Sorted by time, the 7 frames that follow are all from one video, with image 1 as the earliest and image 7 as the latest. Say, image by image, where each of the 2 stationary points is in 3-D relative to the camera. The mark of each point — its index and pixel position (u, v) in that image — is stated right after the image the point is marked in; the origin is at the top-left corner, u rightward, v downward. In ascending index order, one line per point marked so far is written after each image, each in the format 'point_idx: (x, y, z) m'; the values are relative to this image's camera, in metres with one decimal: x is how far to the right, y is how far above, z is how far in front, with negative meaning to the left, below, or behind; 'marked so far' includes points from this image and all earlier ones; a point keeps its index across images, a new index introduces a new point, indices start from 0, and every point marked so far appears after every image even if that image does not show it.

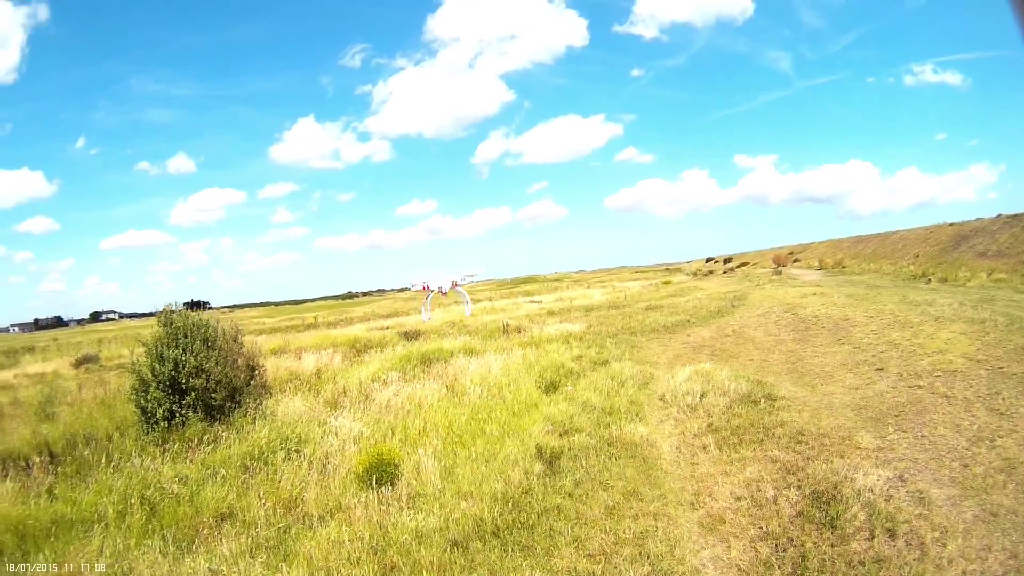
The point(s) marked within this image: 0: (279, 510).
0: (-3.1, -3.0, +6.5) m
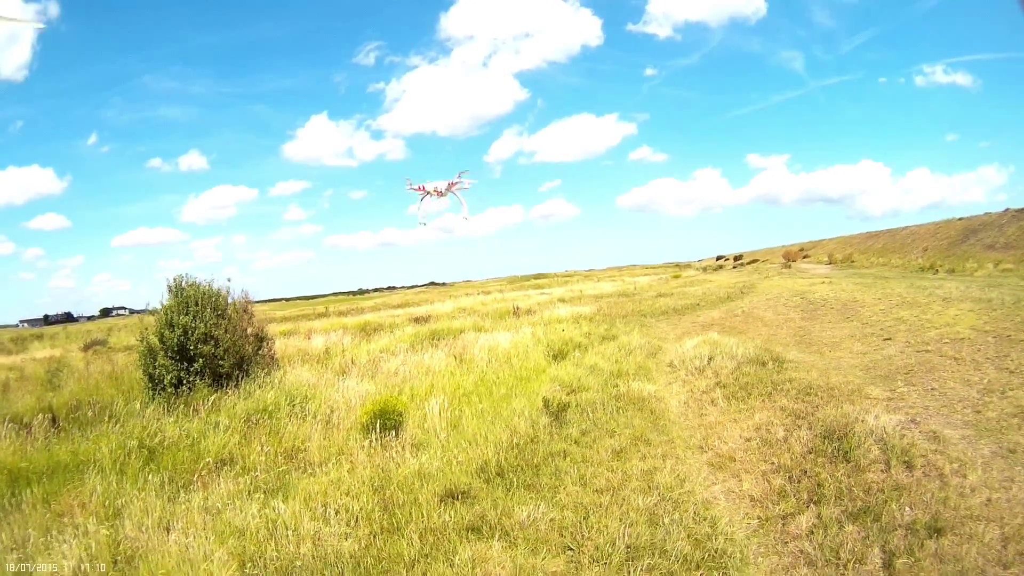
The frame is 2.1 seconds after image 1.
0: (-3.0, -2.2, +6.5) m
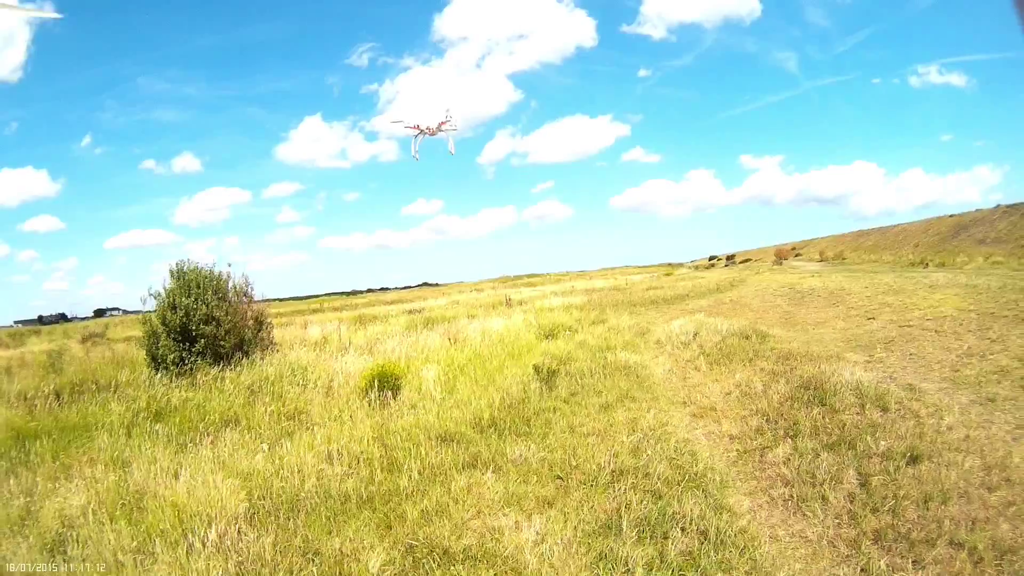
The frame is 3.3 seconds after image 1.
0: (-3.1, -1.8, +6.8) m
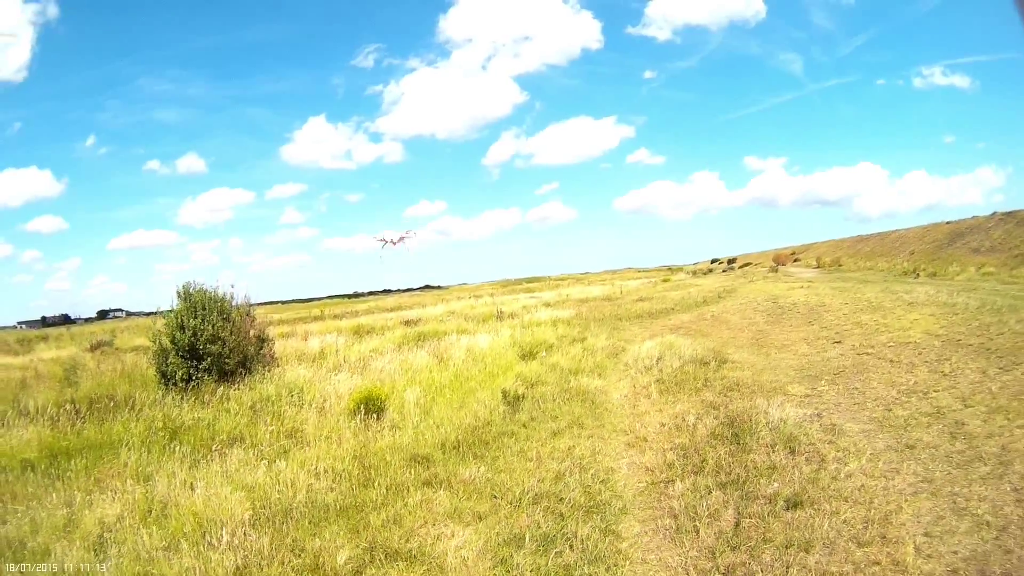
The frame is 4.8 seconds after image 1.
0: (-3.7, -2.4, +7.8) m
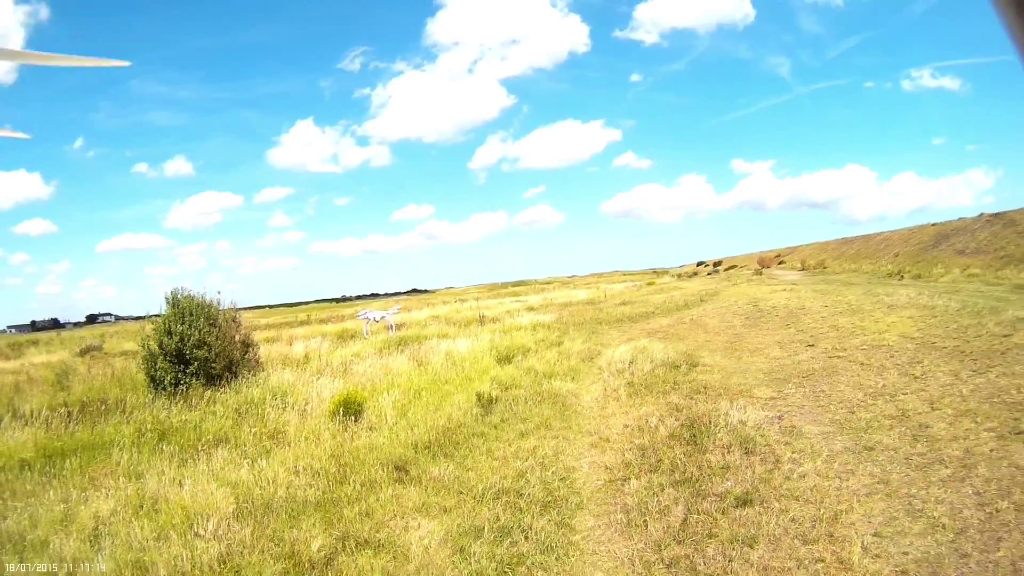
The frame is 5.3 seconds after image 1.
0: (-4.1, -2.5, +8.1) m
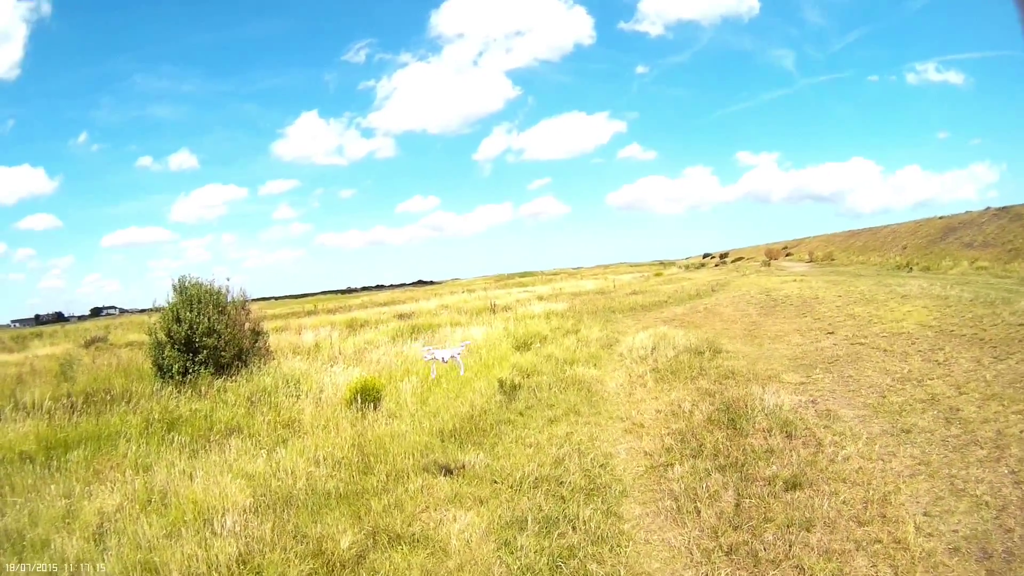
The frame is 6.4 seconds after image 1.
0: (-3.7, -2.2, +7.8) m
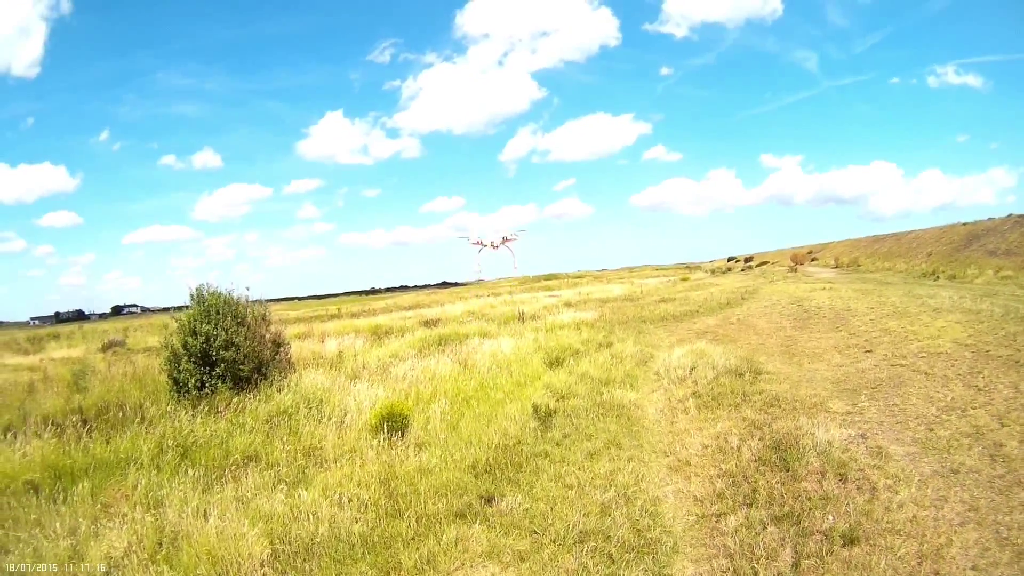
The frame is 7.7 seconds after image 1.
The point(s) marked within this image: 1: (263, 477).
0: (-3.2, -2.5, +7.5) m
1: (-3.3, -2.5, +6.7) m
